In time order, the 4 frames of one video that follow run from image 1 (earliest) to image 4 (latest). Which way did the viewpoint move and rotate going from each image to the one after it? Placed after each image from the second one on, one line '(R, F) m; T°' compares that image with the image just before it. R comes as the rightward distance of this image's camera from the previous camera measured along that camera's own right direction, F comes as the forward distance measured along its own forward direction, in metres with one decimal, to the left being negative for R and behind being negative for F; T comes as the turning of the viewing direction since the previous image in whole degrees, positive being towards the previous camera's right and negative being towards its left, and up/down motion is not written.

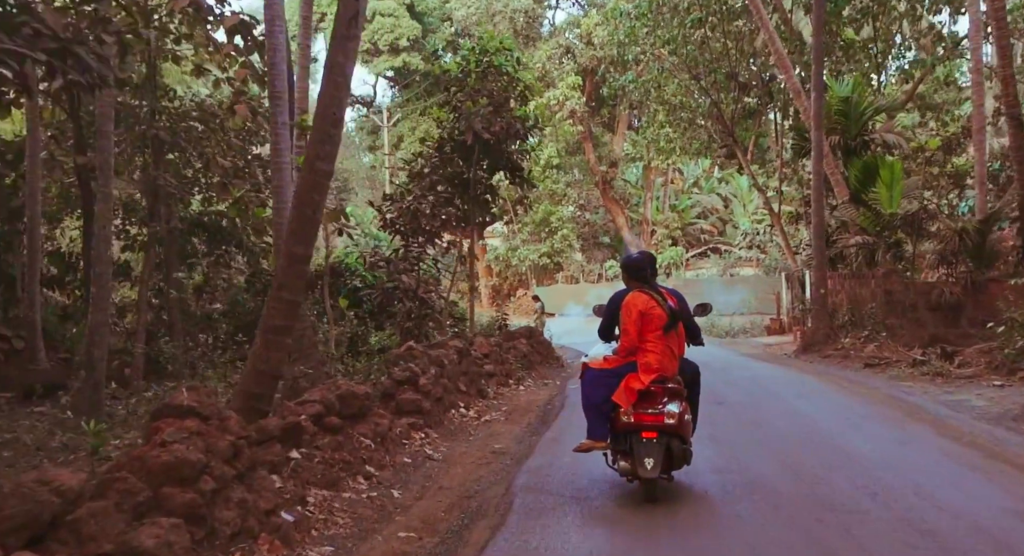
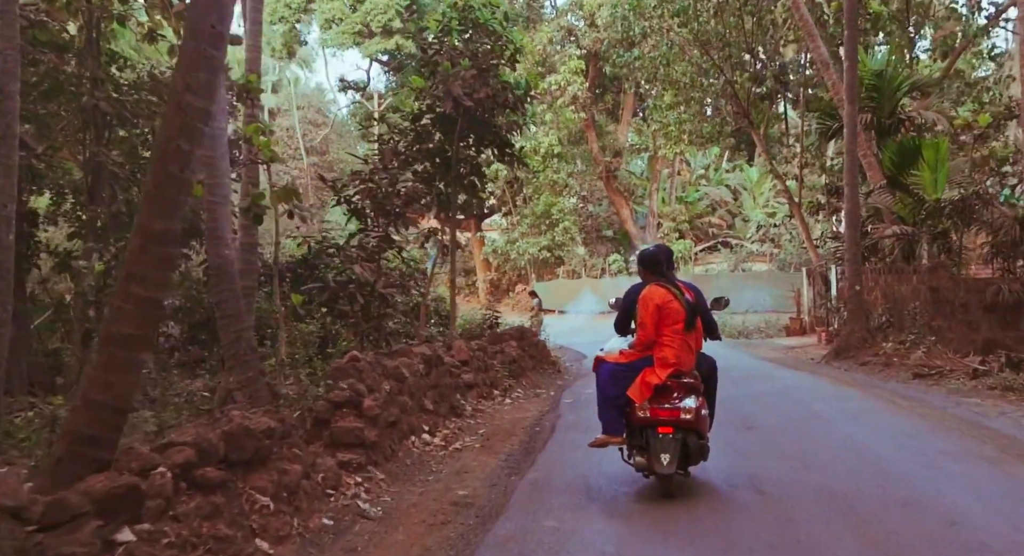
(+0.2, +1.9) m; 0°
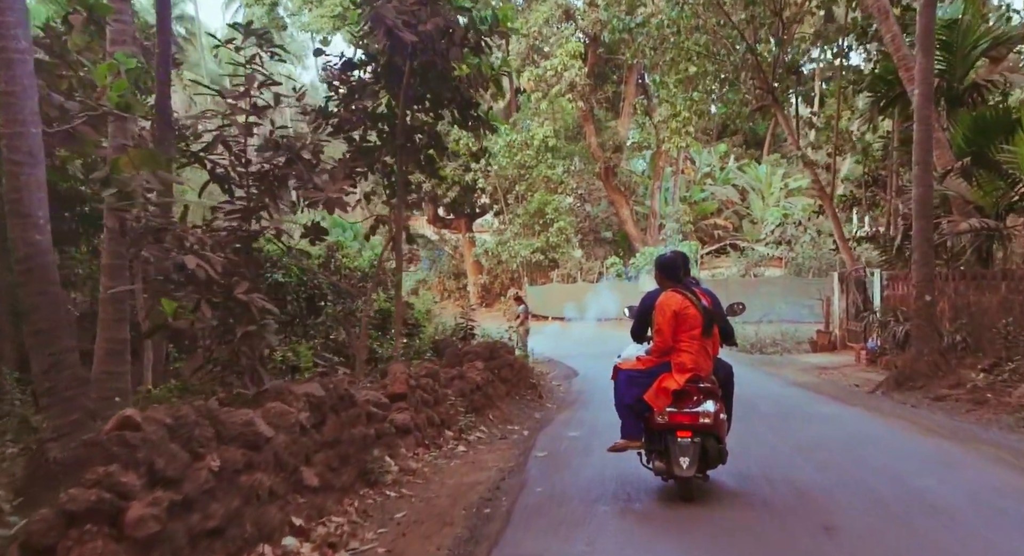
(+0.4, +3.0) m; 0°
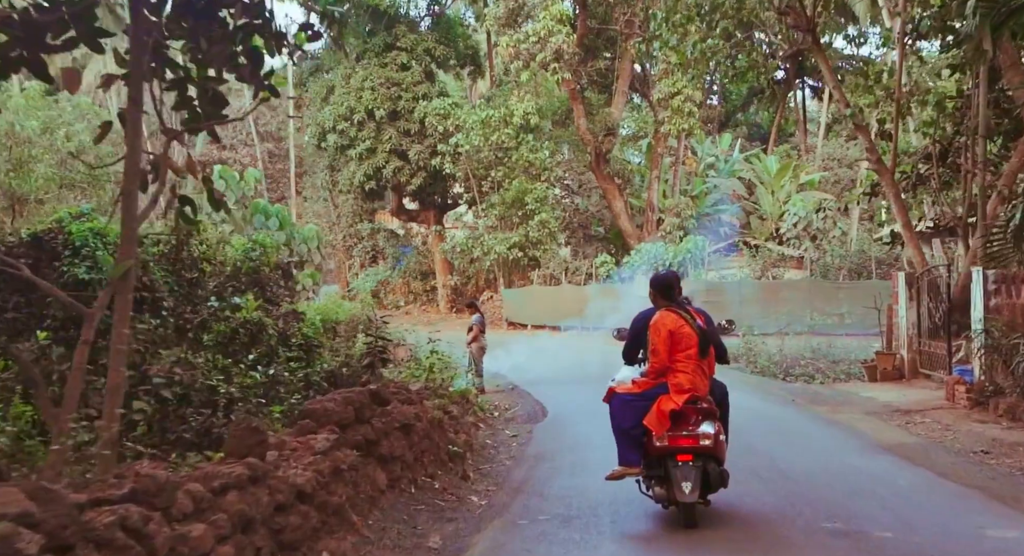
(+0.7, +5.0) m; 0°
